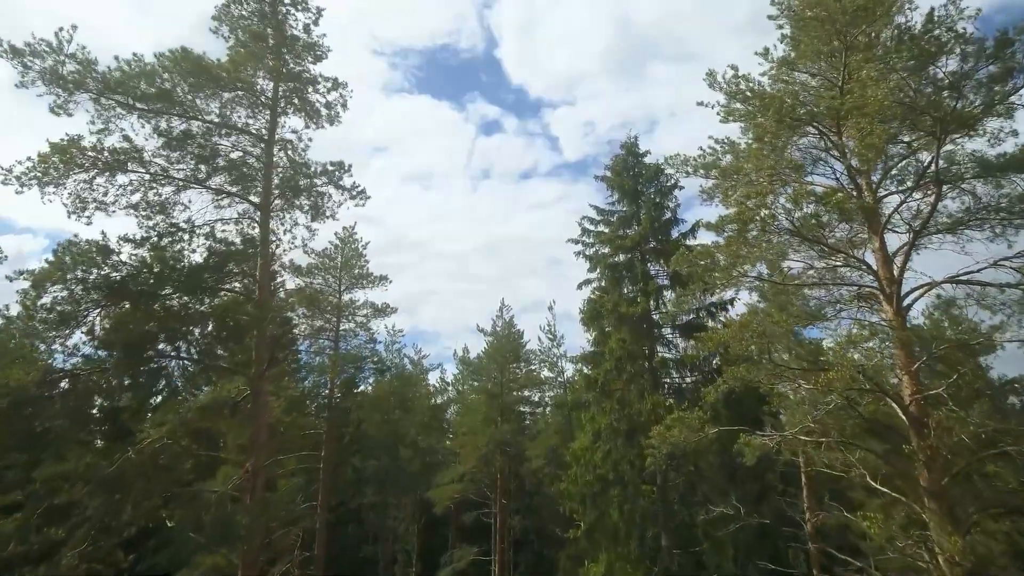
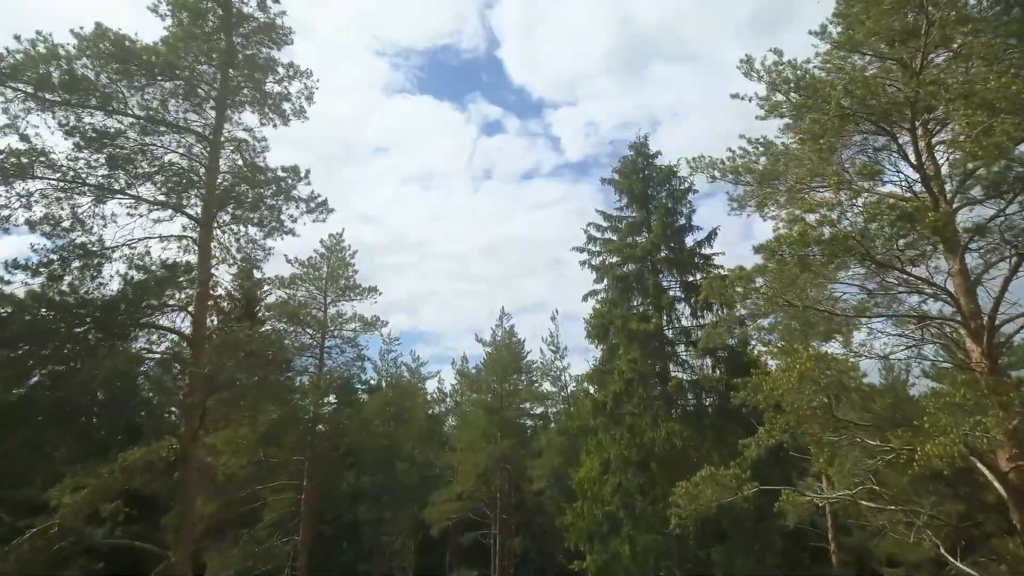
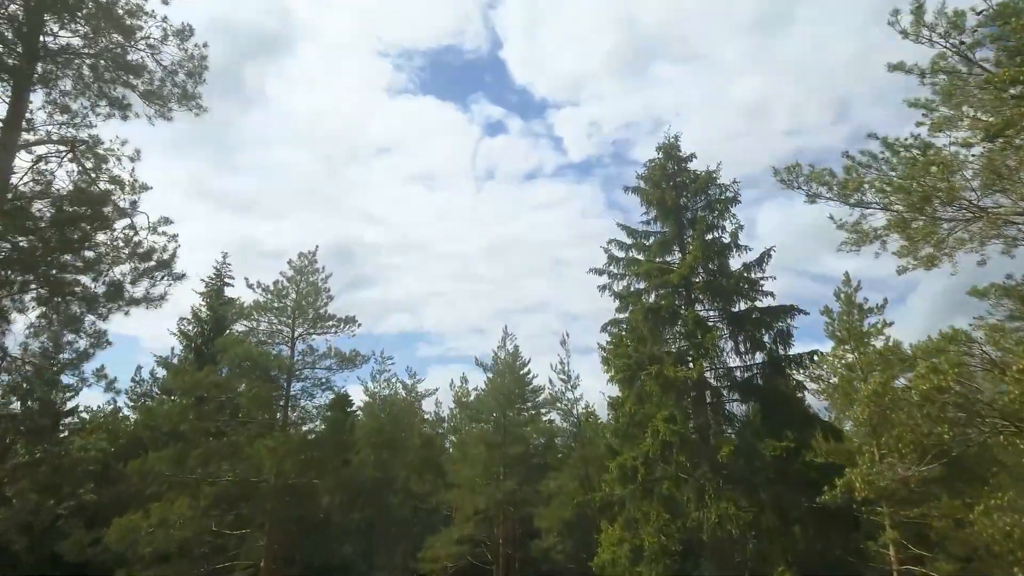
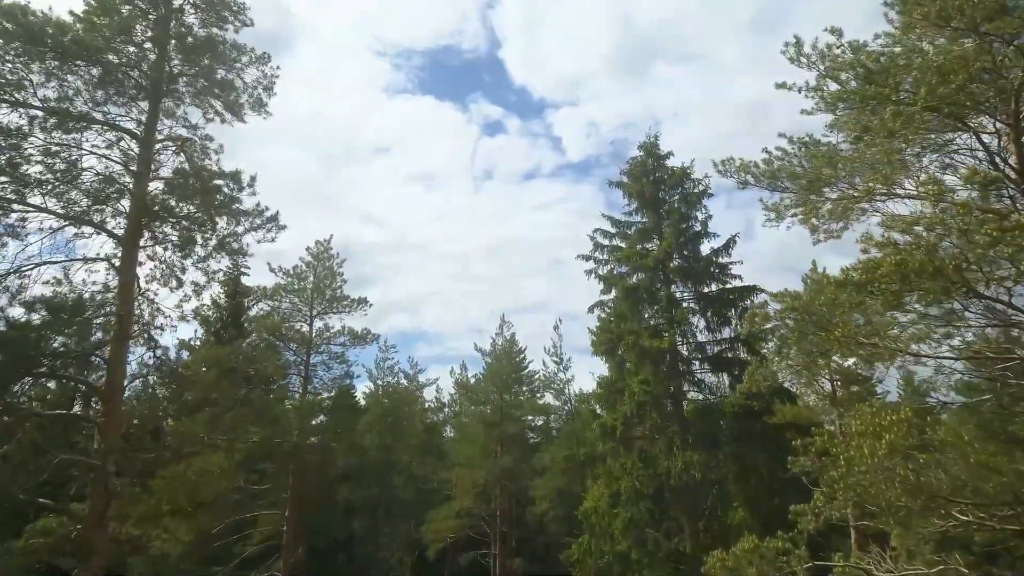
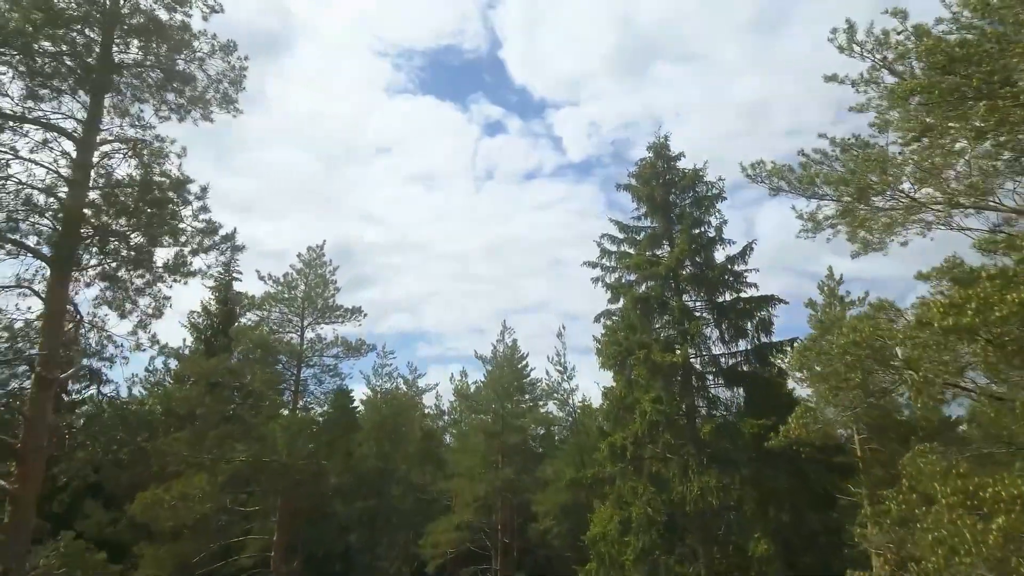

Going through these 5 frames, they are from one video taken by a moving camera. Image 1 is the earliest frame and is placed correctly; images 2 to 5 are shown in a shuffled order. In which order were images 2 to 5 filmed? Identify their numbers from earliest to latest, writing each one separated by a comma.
2, 4, 5, 3
